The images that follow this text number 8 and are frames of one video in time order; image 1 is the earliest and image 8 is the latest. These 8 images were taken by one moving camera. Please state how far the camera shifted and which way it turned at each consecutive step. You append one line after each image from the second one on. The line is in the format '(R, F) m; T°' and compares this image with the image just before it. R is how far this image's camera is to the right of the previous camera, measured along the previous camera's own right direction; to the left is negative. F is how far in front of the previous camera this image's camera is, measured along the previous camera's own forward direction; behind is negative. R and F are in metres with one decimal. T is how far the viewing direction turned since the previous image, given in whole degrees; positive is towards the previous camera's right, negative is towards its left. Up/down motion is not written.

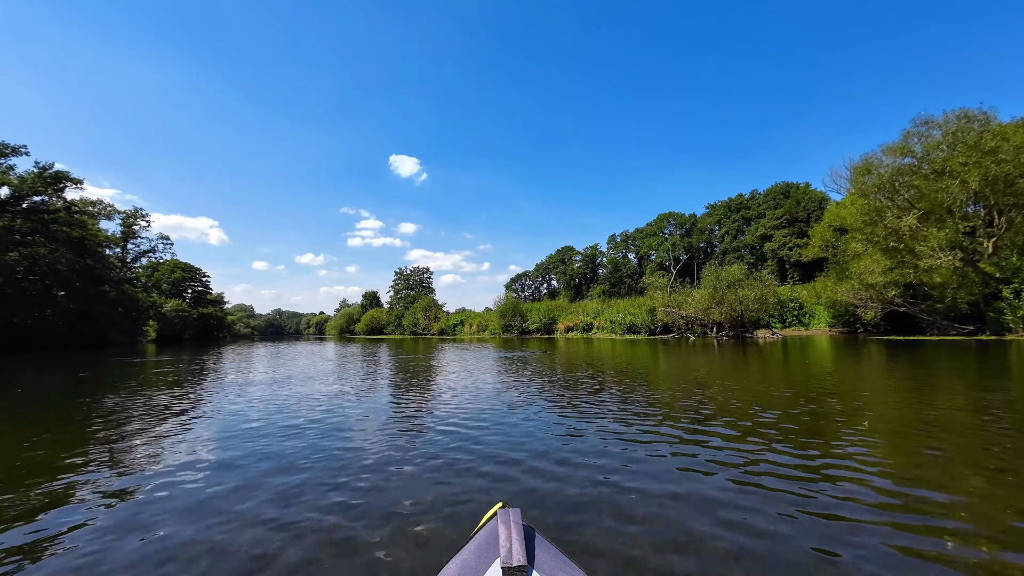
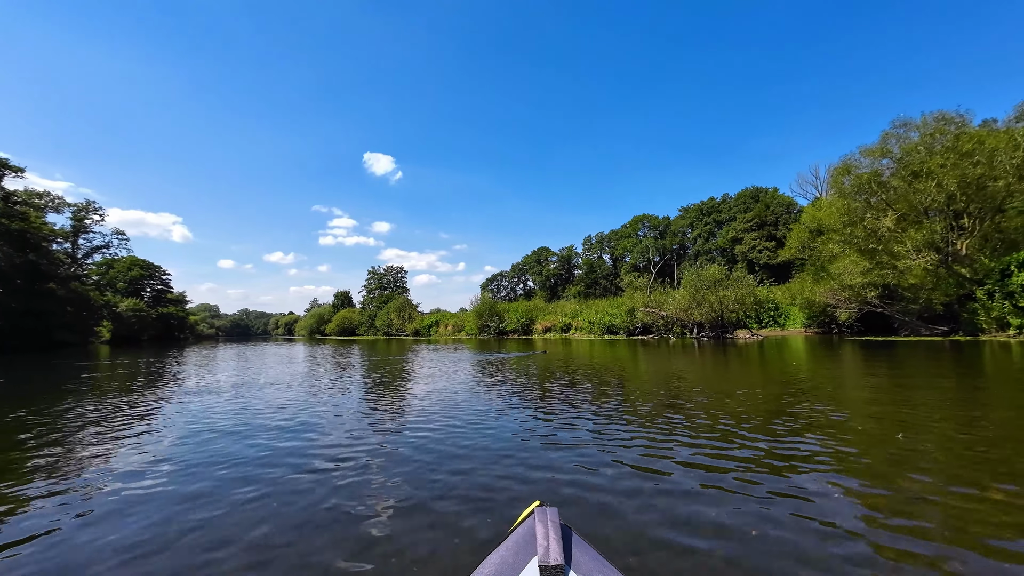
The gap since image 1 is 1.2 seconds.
(-0.1, +0.6) m; +3°
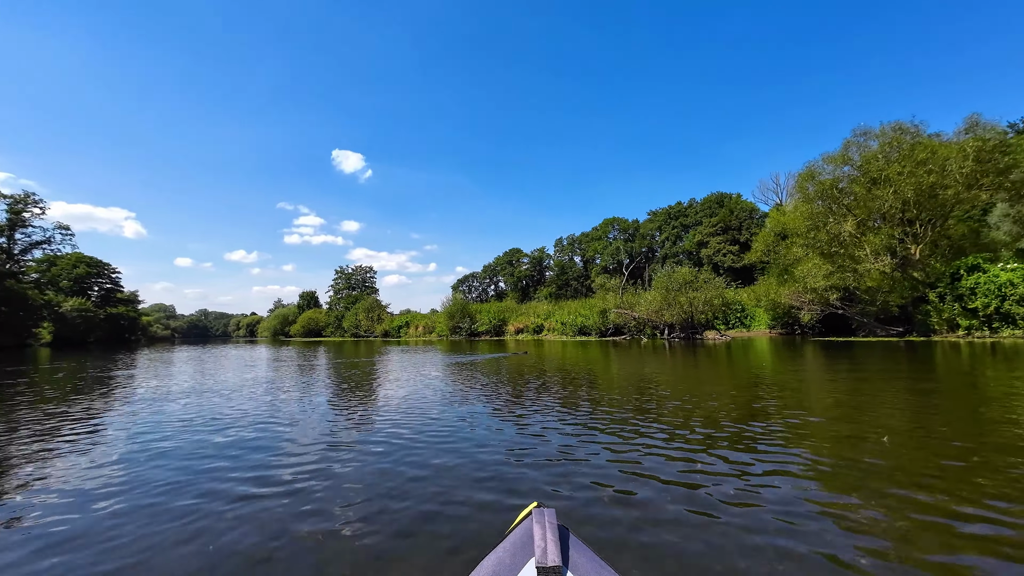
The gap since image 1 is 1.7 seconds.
(-0.1, +0.2) m; +4°
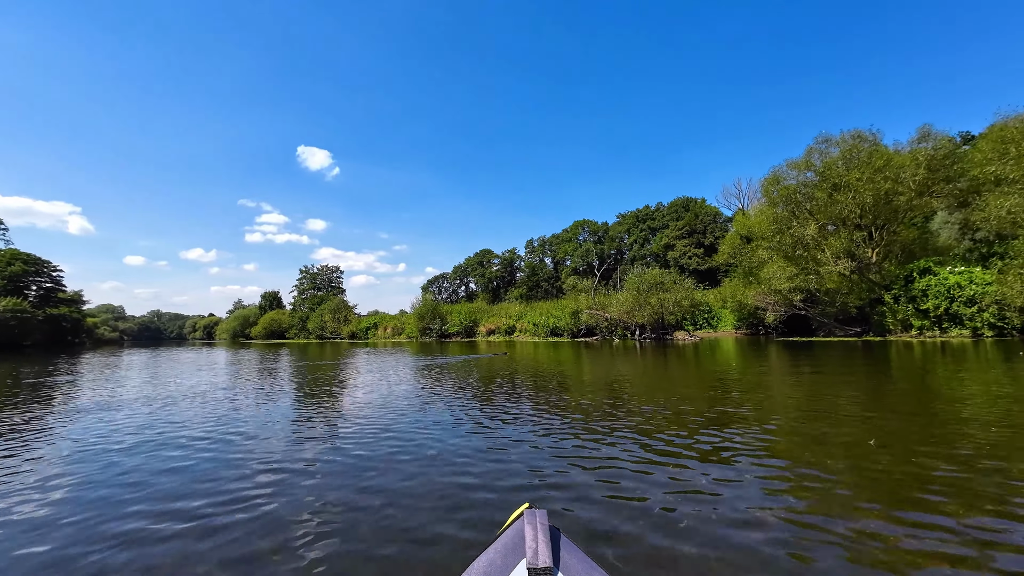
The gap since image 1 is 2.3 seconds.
(-0.1, +0.2) m; +4°
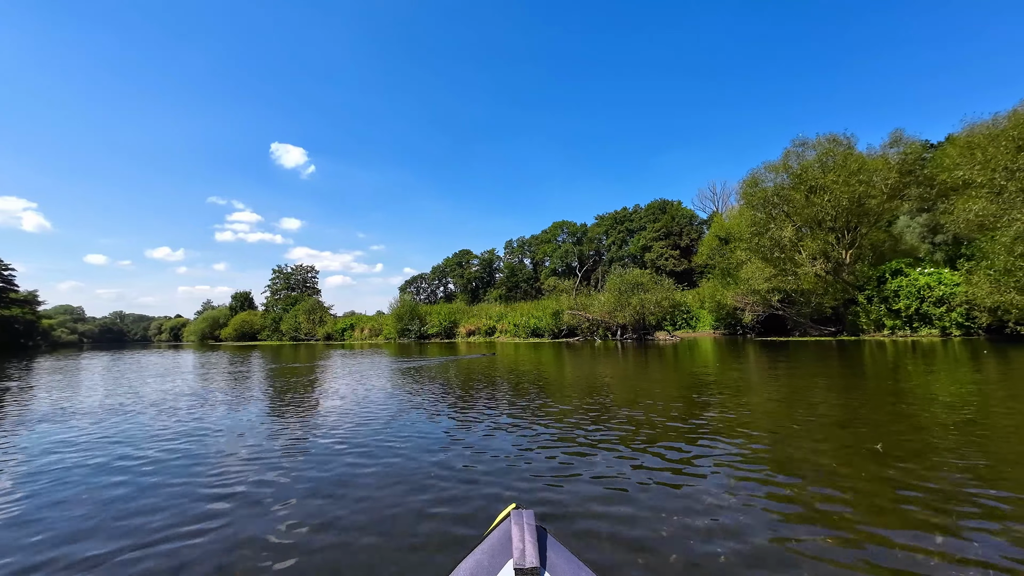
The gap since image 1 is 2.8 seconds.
(-0.1, +0.2) m; +3°
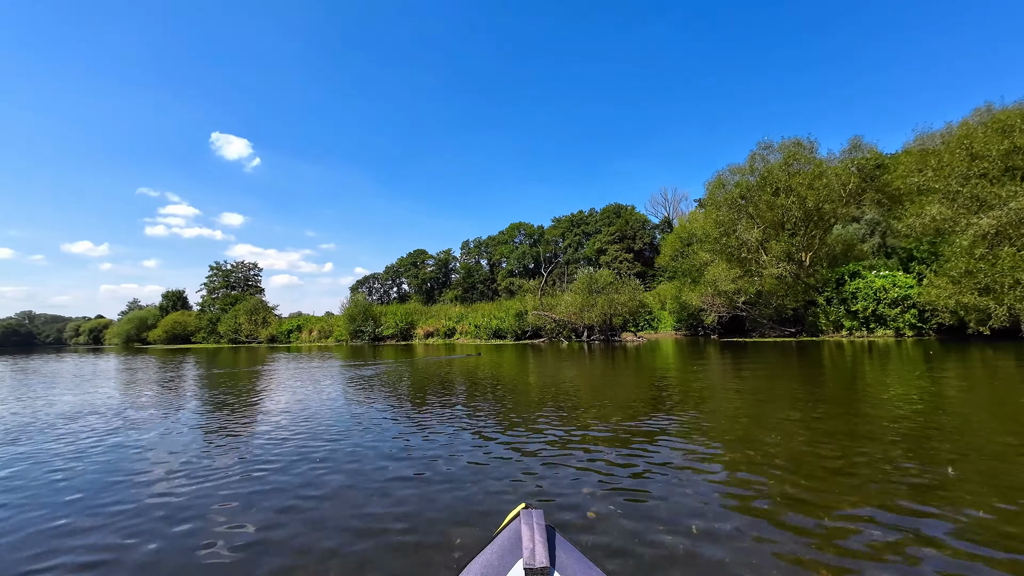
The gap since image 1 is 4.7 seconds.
(-0.3, +0.9) m; +6°
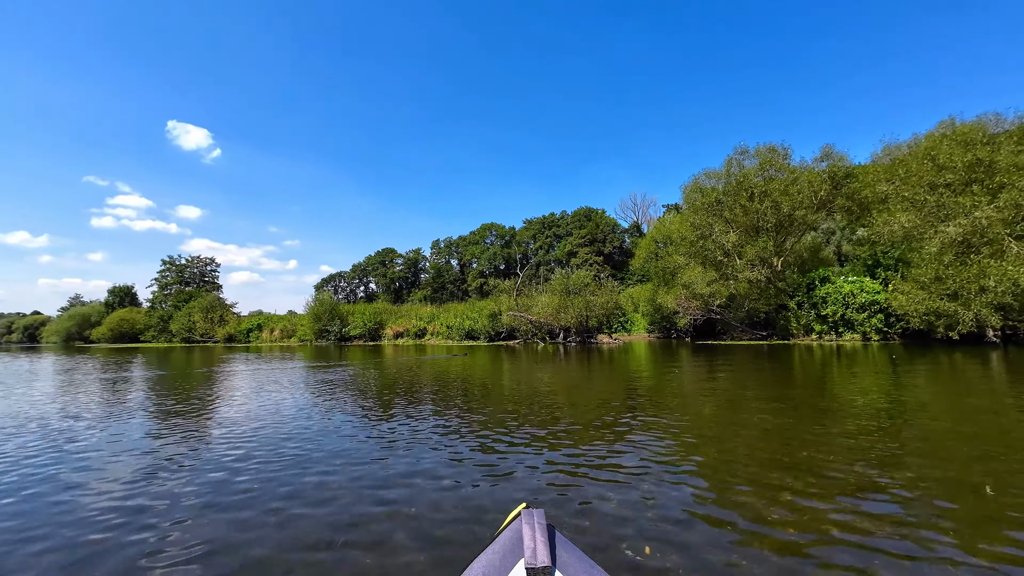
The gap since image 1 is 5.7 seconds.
(-0.2, +0.5) m; +4°
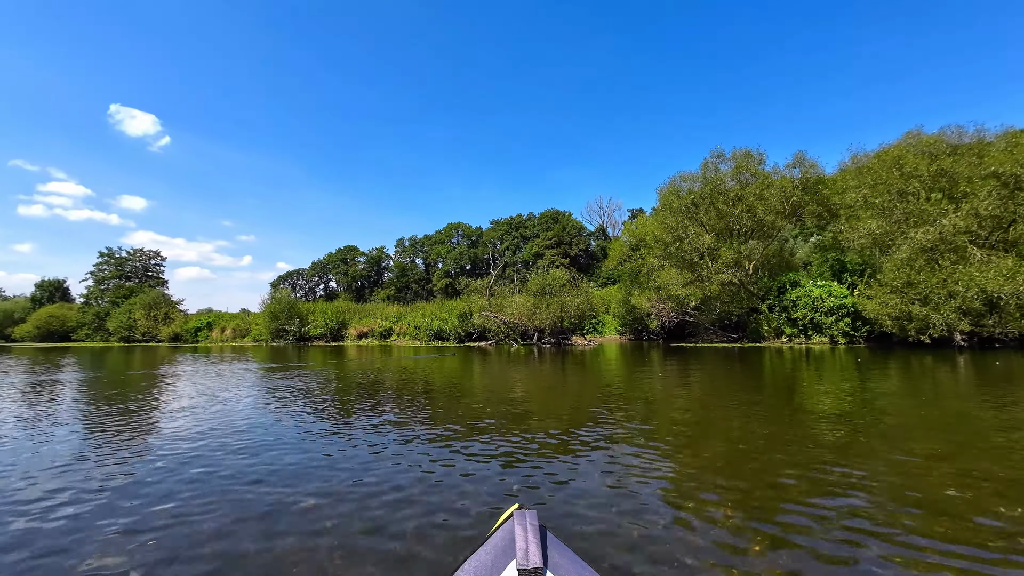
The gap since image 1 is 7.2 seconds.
(-0.3, +0.6) m; +5°
